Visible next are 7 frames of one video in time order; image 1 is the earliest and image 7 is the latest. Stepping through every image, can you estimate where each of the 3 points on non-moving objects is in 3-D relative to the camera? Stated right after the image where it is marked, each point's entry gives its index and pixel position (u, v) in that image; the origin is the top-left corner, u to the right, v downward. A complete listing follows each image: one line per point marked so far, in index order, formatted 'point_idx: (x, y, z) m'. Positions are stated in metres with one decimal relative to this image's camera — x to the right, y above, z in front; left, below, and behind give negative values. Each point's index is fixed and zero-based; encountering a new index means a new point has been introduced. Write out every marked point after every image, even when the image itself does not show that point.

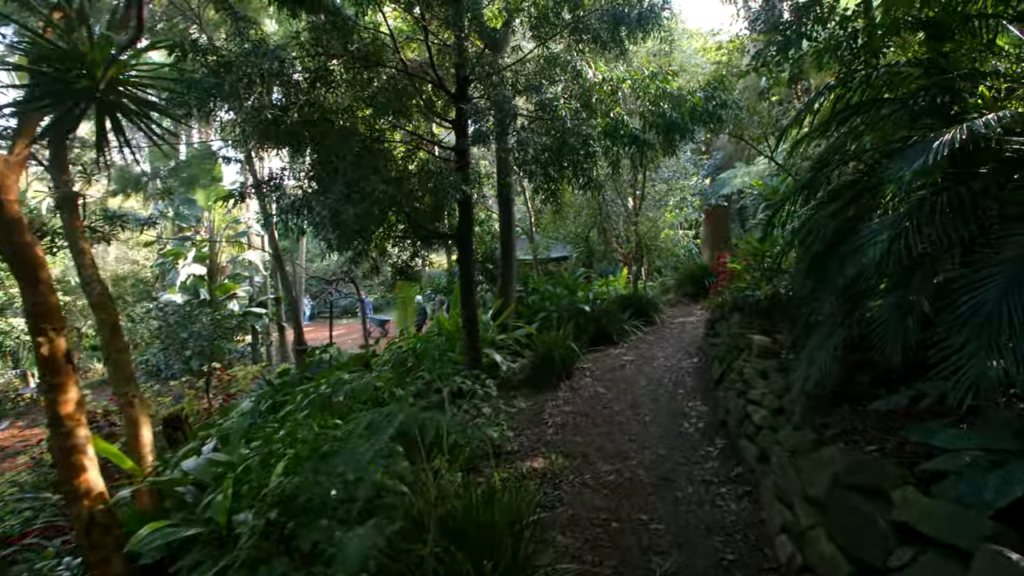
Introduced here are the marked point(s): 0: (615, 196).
0: (+1.5, +1.3, +8.8) m
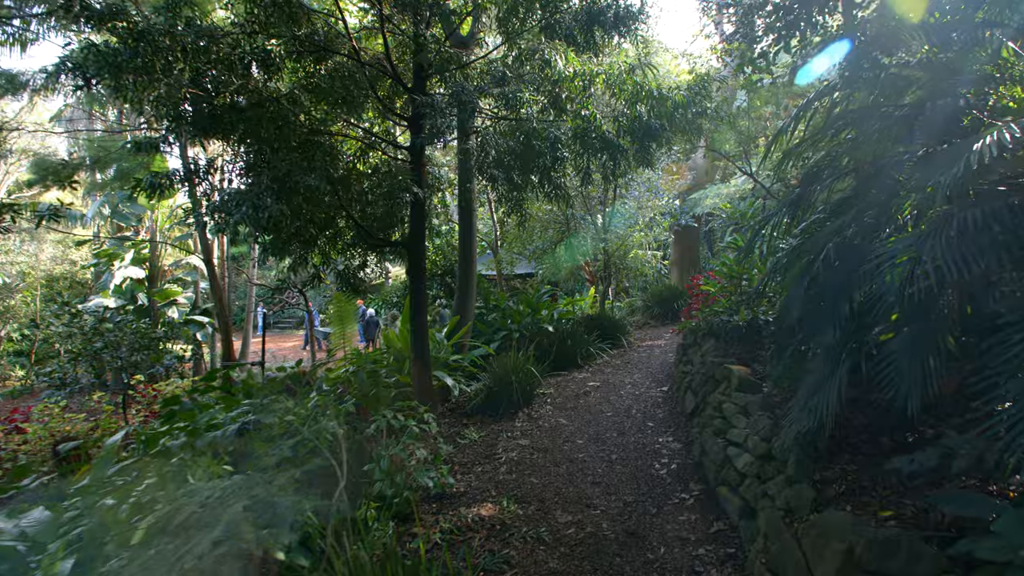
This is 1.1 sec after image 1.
0: (+1.0, +1.0, +8.4) m
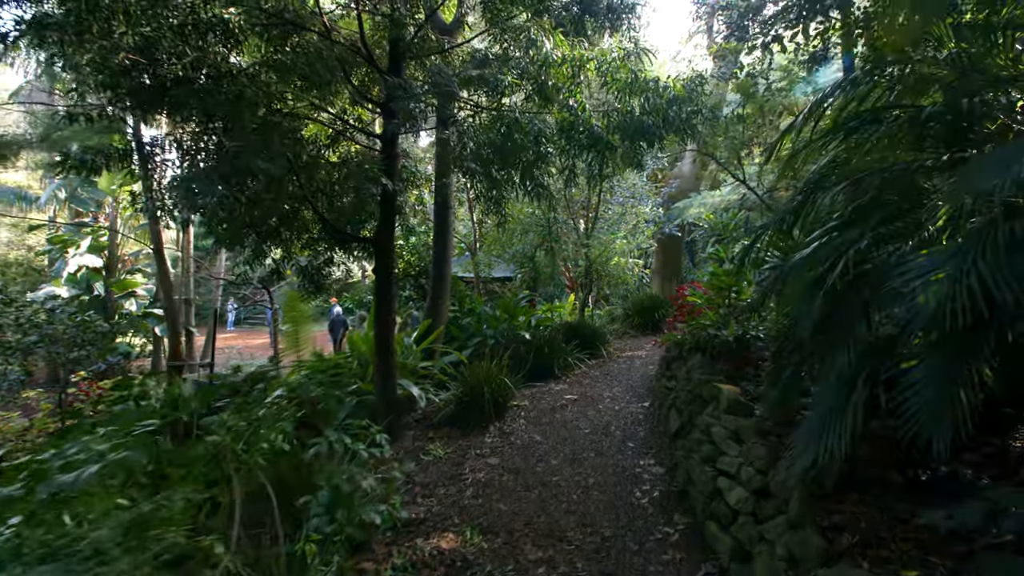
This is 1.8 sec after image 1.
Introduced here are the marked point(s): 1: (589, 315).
0: (+0.7, +0.9, +8.1) m
1: (+1.0, -0.4, +8.3) m
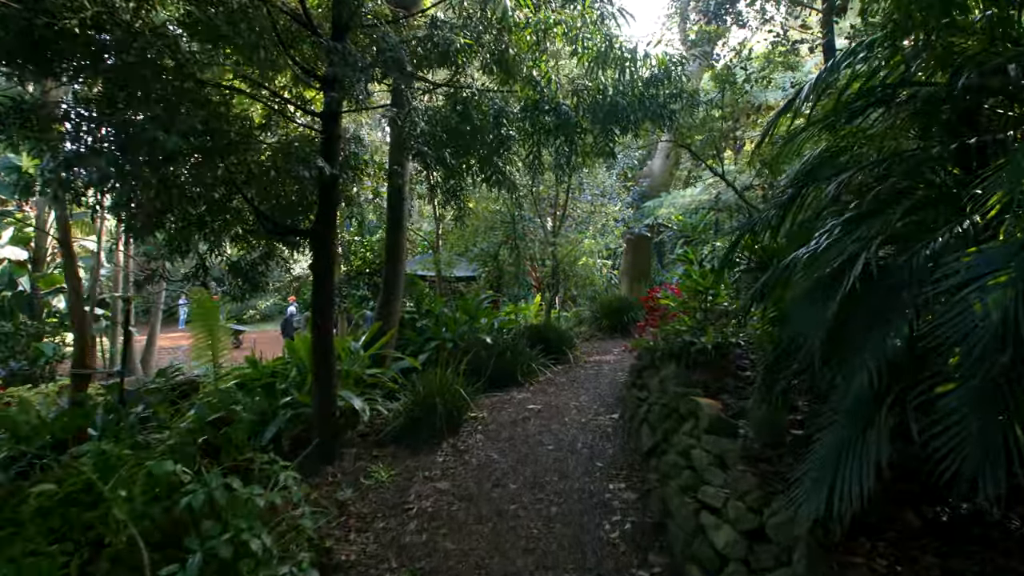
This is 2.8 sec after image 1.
0: (+0.3, +0.9, +7.7) m
1: (+0.6, -0.4, +7.9) m
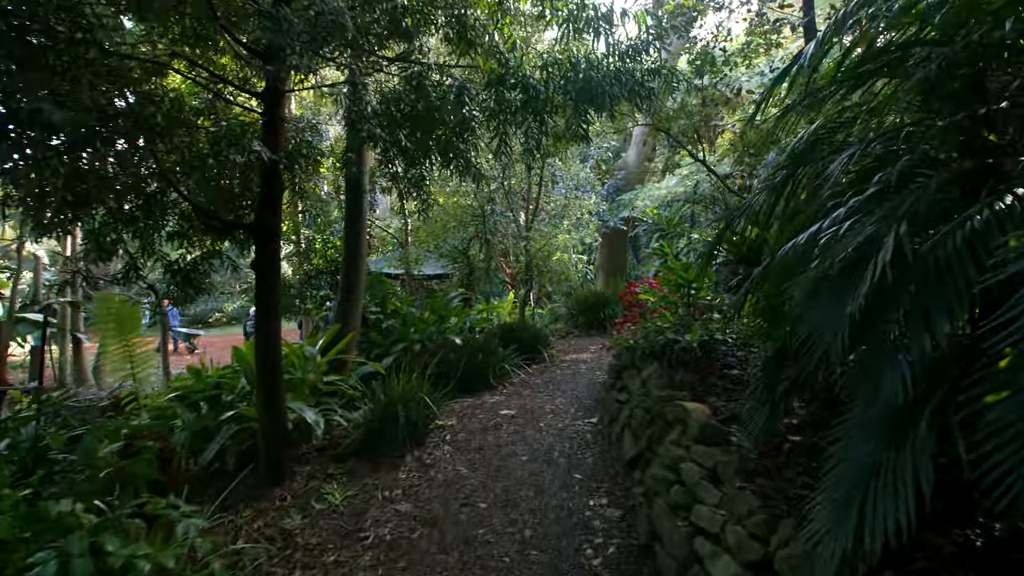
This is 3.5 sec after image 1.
0: (-0.1, +1.0, +7.3) m
1: (+0.2, -0.3, +7.6) m
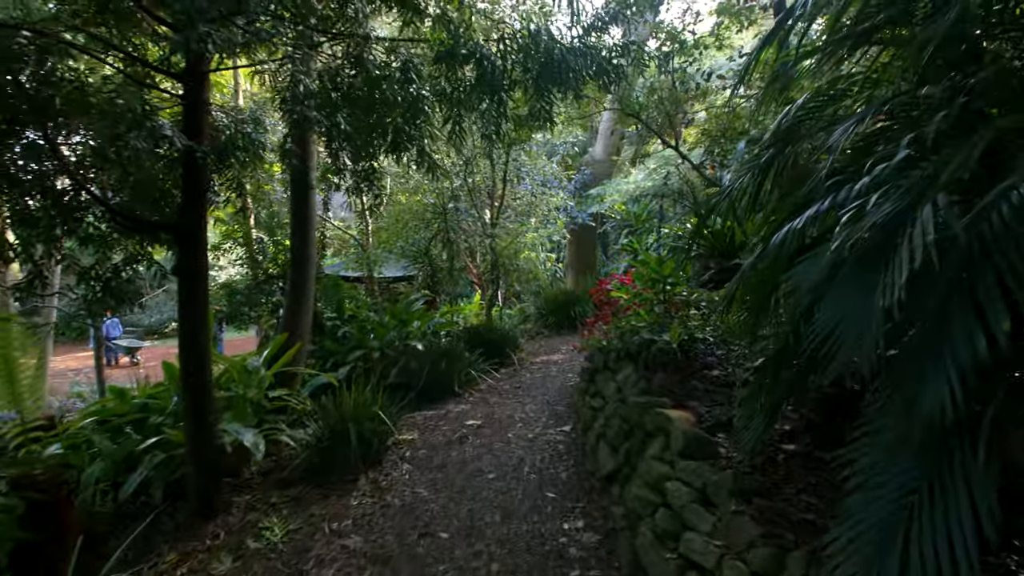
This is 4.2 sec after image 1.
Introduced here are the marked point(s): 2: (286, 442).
0: (-0.5, +0.9, +7.0) m
1: (-0.2, -0.3, +7.2) m
2: (-1.3, -0.9, +3.6) m
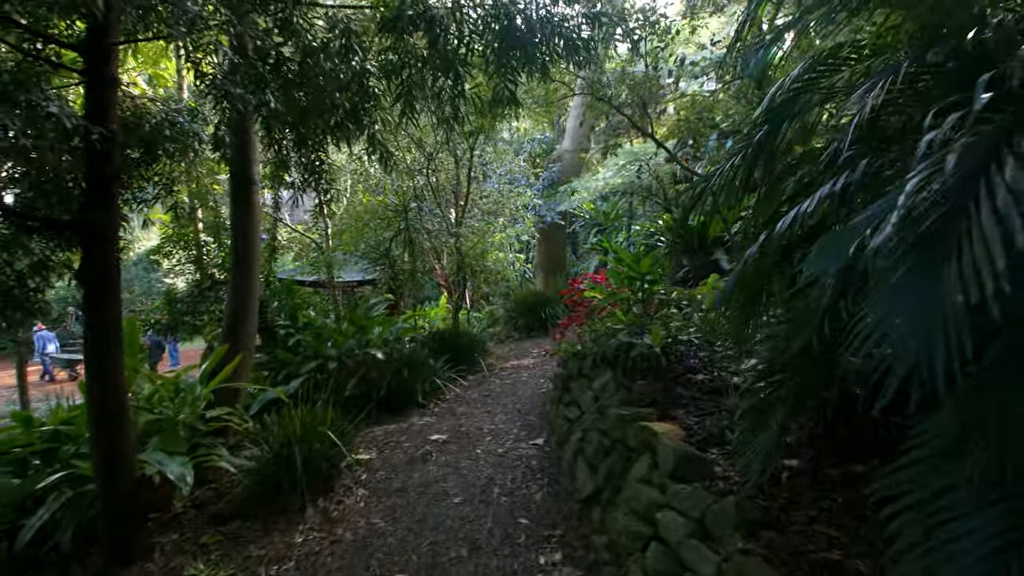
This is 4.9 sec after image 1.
0: (-0.9, +0.9, +6.6) m
1: (-0.5, -0.4, +6.9) m
2: (-1.5, -0.9, +3.2) m
